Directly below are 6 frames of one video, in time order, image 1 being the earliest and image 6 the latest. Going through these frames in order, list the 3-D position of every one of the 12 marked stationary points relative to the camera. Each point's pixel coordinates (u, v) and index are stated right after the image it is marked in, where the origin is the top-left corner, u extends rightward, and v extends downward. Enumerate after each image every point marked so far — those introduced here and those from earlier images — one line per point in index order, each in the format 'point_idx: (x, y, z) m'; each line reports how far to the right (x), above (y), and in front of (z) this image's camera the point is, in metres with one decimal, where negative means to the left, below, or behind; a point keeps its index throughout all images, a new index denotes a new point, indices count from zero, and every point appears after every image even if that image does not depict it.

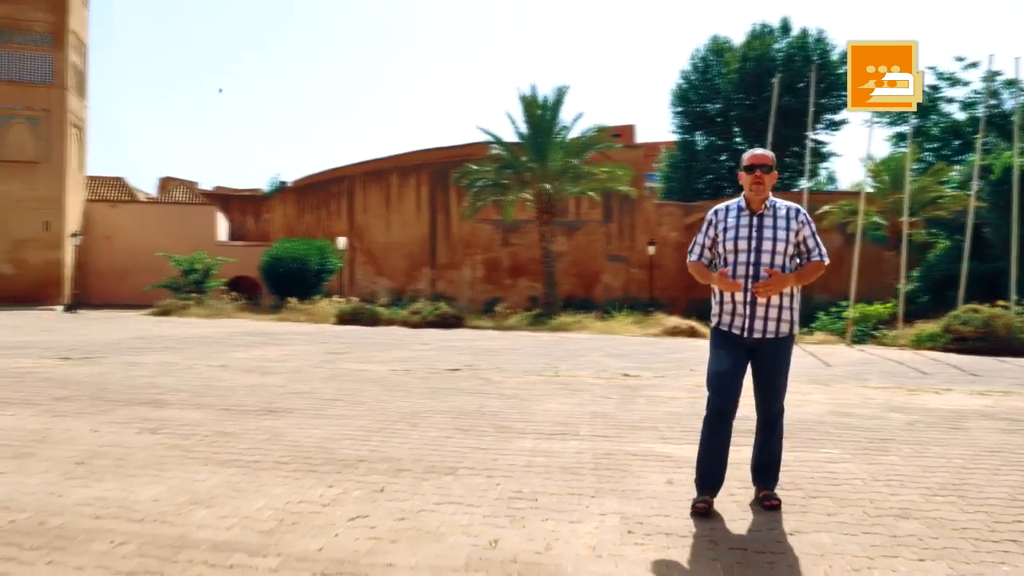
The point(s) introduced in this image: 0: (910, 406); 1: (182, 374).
0: (+4.0, -1.2, +7.9) m
1: (-3.9, -1.0, +9.0) m
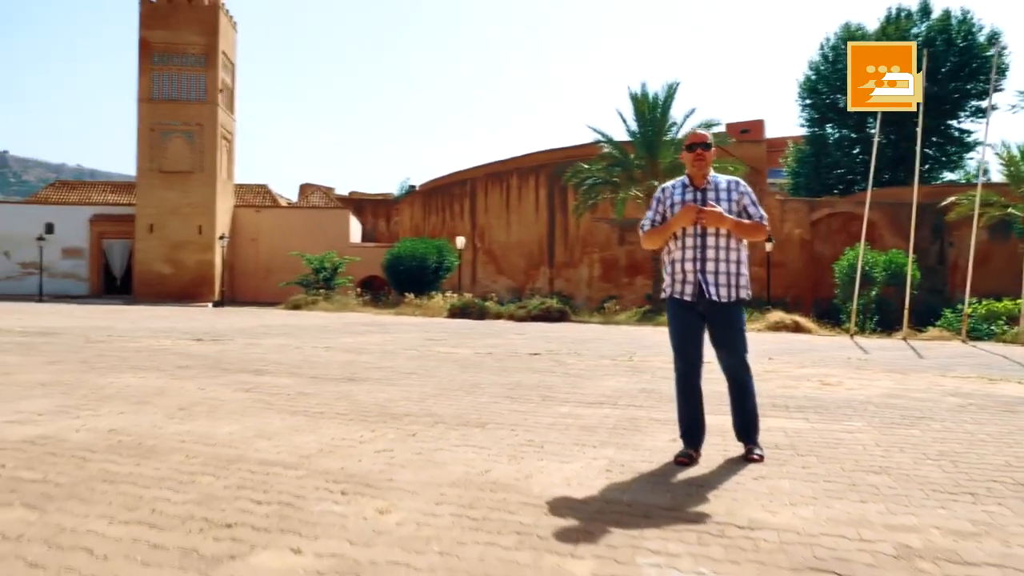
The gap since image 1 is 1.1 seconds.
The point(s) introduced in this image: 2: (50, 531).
0: (+4.6, -1.0, +7.8) m
1: (-3.0, -0.8, +10.2) m
2: (-1.6, -0.8, +2.7) m
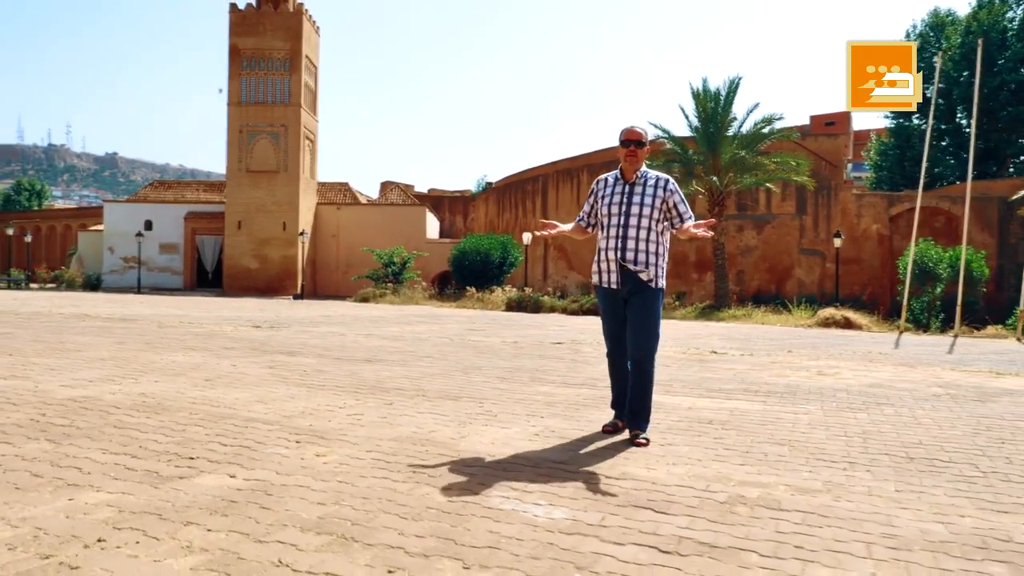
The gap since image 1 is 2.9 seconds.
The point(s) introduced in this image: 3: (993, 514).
0: (+4.7, -1.0, +7.9) m
1: (-2.6, -0.7, +11.2) m
2: (-2.1, -0.8, +3.6) m
3: (+2.0, -1.0, +3.3) m
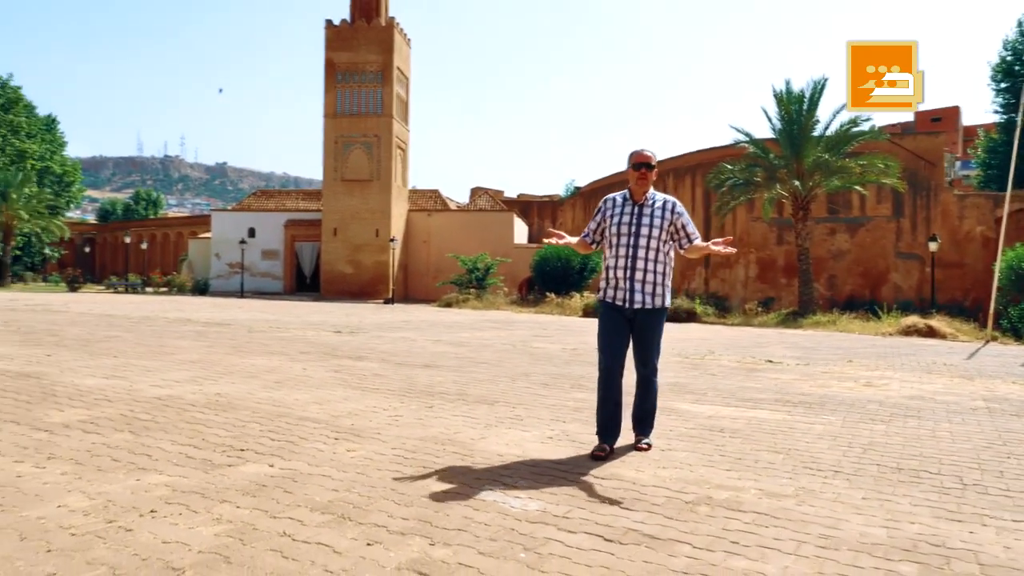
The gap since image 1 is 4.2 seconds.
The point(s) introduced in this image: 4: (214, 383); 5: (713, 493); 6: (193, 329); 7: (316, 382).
0: (+5.1, -1.1, +7.9) m
1: (-1.7, -0.8, +11.9) m
2: (-2.1, -0.9, +4.3) m
3: (+2.0, -1.1, +3.6) m
4: (-2.7, -0.9, +6.9) m
5: (+1.0, -1.0, +3.9) m
6: (-5.4, -0.7, +13.1) m
7: (-1.8, -0.9, +7.3) m
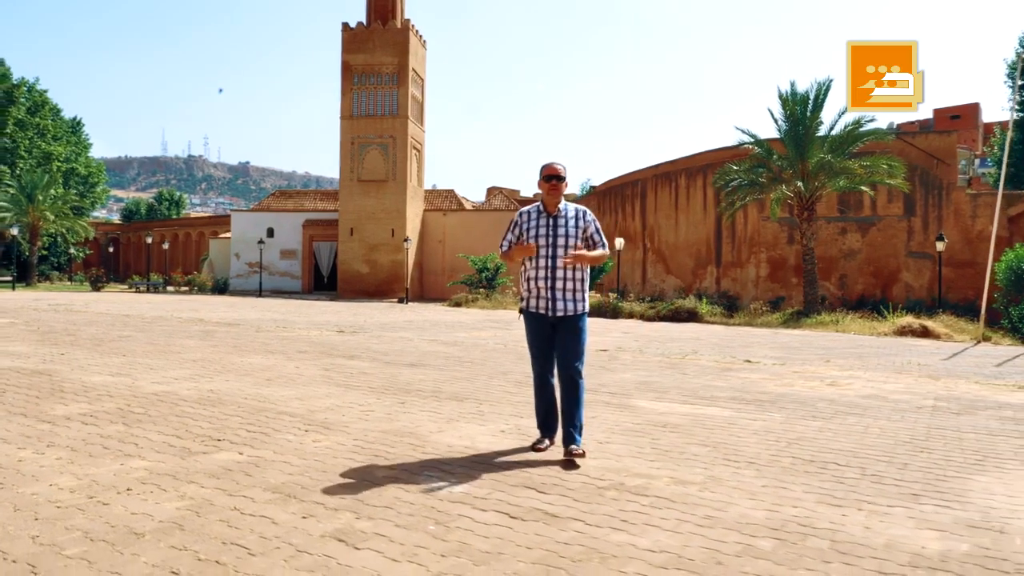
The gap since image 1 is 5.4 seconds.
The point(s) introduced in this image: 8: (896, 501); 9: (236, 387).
0: (+4.9, -1.2, +8.2) m
1: (-1.9, -0.9, +12.5) m
2: (-2.4, -0.9, +4.9) m
3: (+1.6, -1.1, +4.0) m
4: (-2.9, -0.9, +7.5) m
5: (+0.7, -1.1, +4.4) m
6: (-5.5, -0.7, +13.8) m
7: (-2.1, -0.9, +7.9) m
8: (+2.1, -1.1, +4.2) m
9: (-2.5, -0.9, +7.2) m
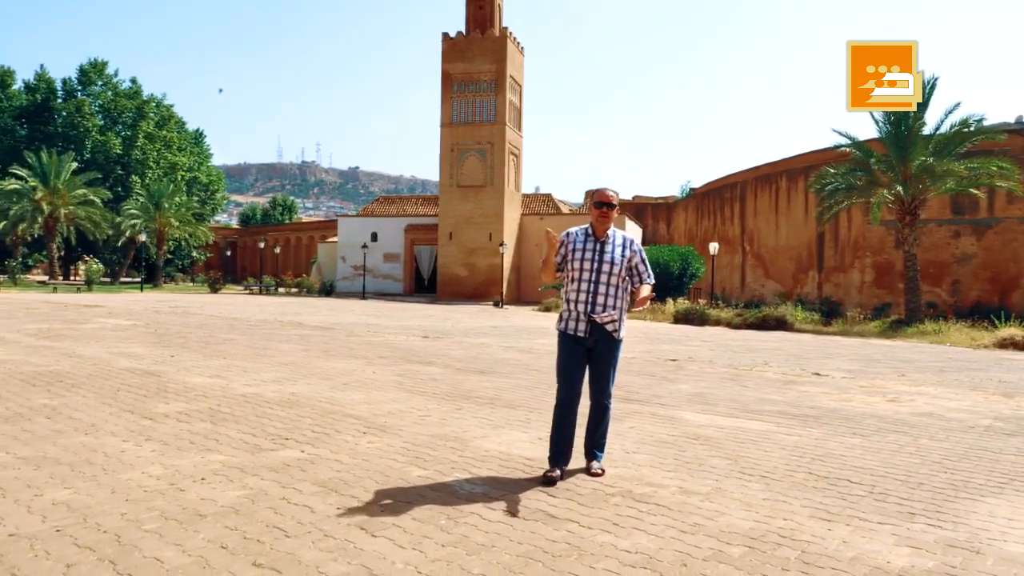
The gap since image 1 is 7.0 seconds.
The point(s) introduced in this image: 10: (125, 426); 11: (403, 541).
0: (+5.5, -1.3, +8.1) m
1: (-0.7, -1.0, +13.2) m
2: (-2.2, -1.1, +5.7) m
3: (+1.7, -1.3, +4.3) m
4: (-2.4, -1.0, +8.4) m
5: (+0.8, -1.2, +4.8) m
6: (-4.1, -0.9, +14.9) m
7: (-1.5, -1.1, +8.6) m
8: (+2.1, -1.3, +4.4) m
9: (-2.0, -1.1, +8.0) m
10: (-2.9, -1.0, +5.8) m
11: (-0.5, -1.2, +3.6) m
